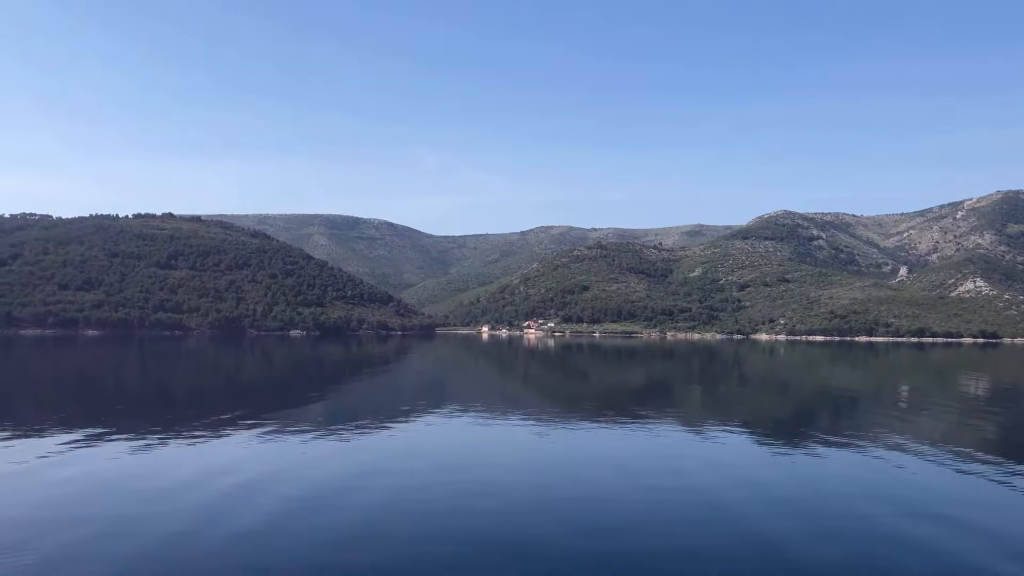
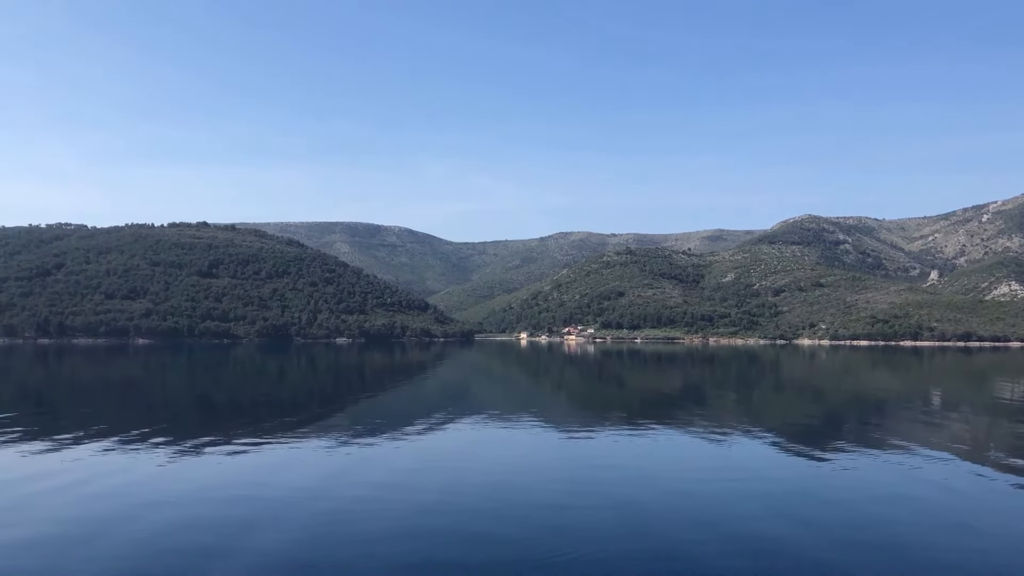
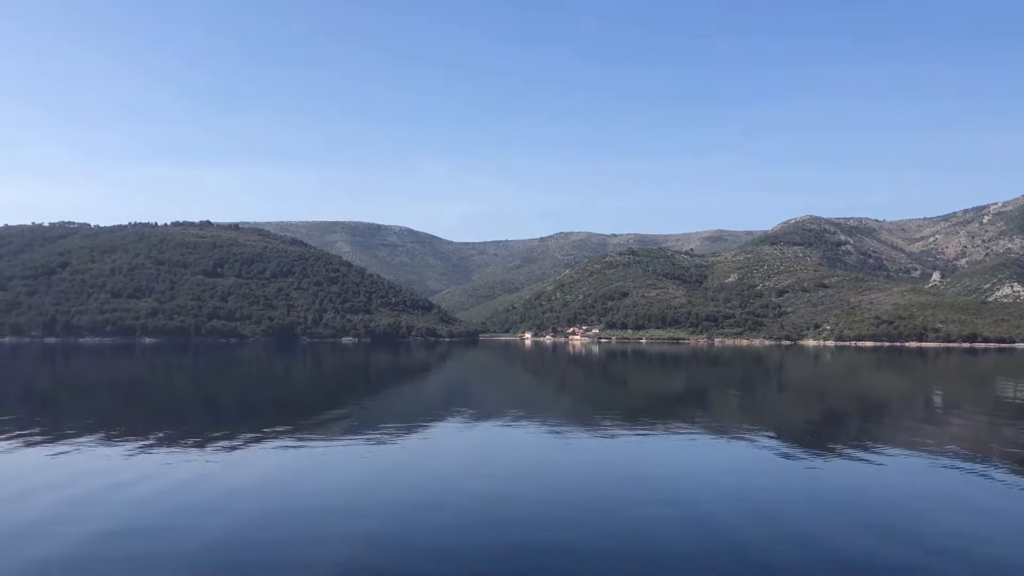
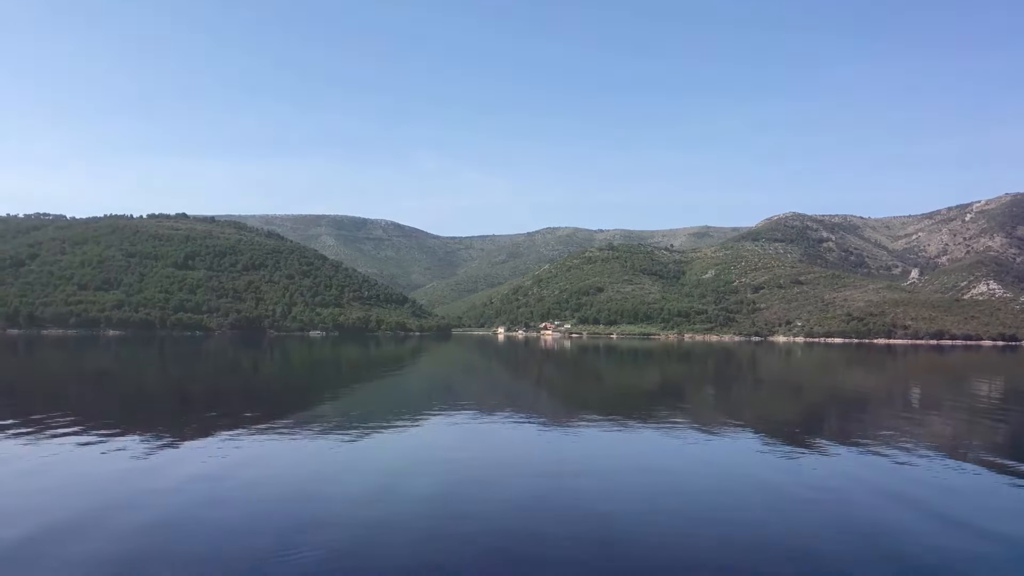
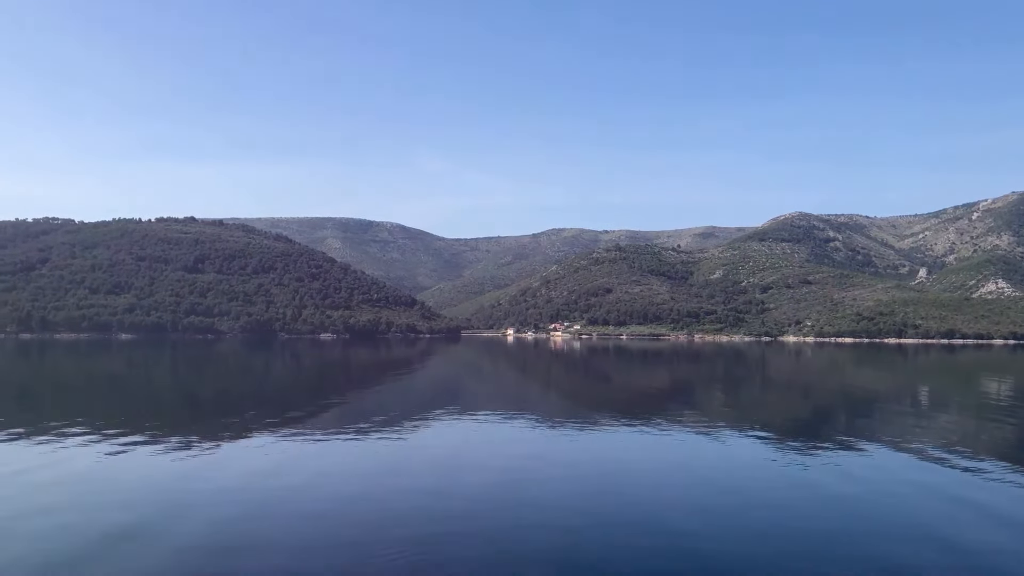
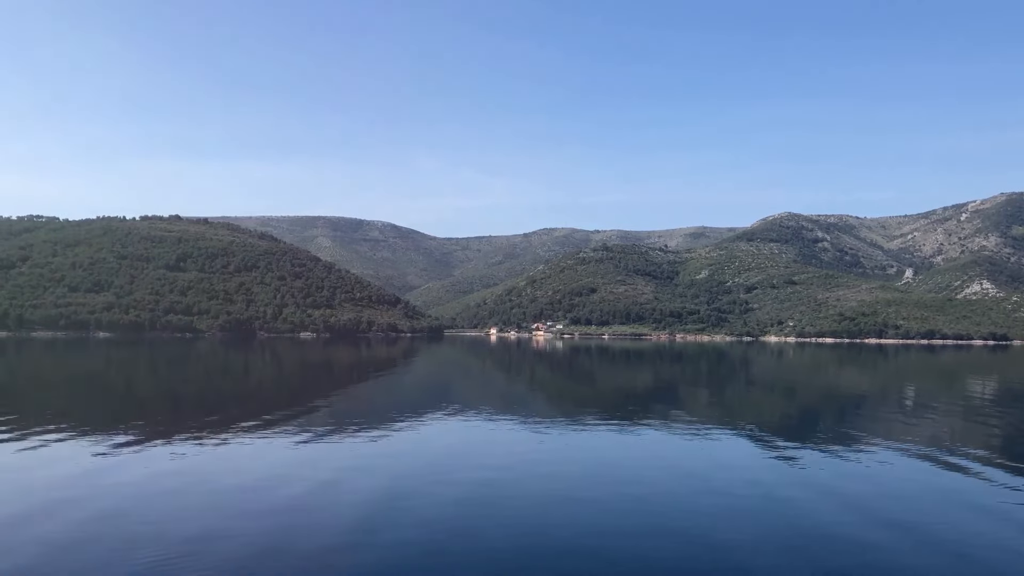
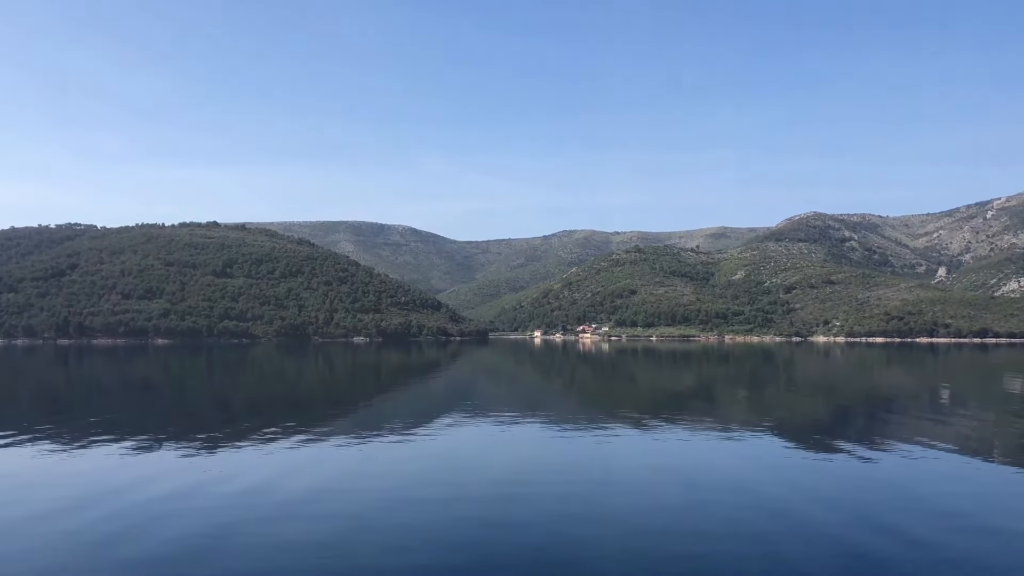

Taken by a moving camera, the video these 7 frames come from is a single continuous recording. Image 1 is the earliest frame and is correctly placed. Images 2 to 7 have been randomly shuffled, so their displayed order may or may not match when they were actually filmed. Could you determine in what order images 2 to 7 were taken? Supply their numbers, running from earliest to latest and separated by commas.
6, 4, 5, 2, 3, 7
